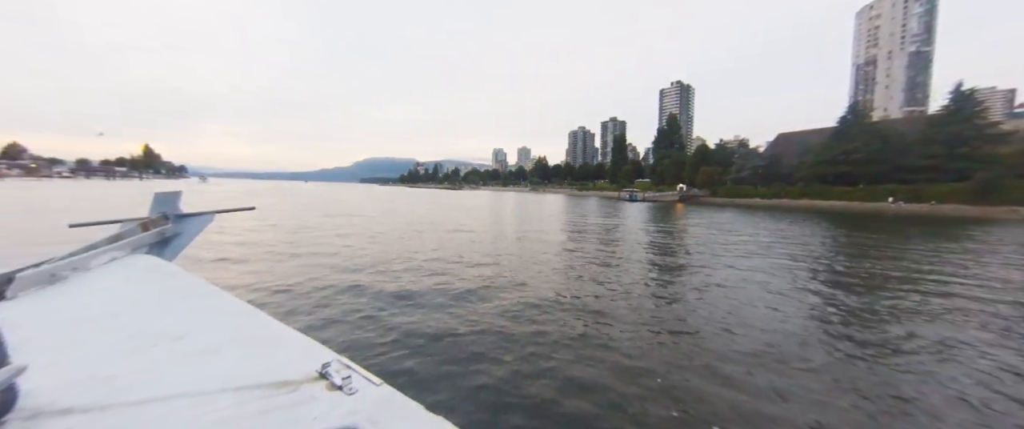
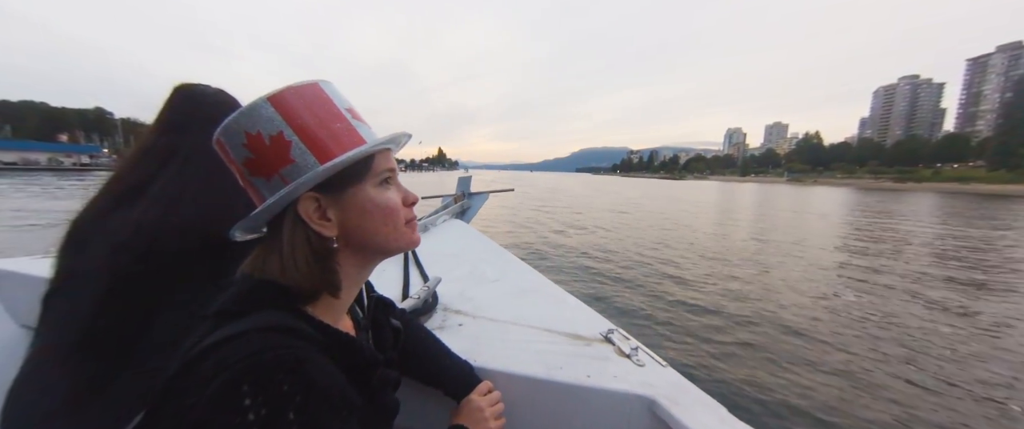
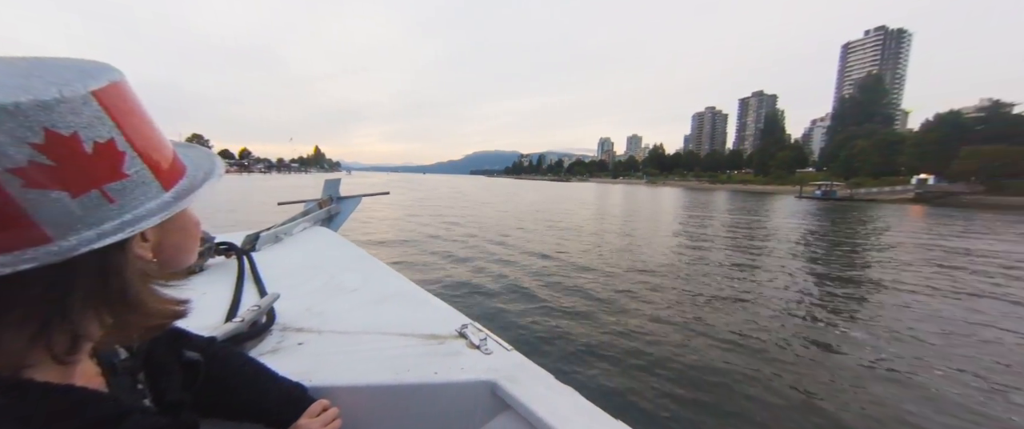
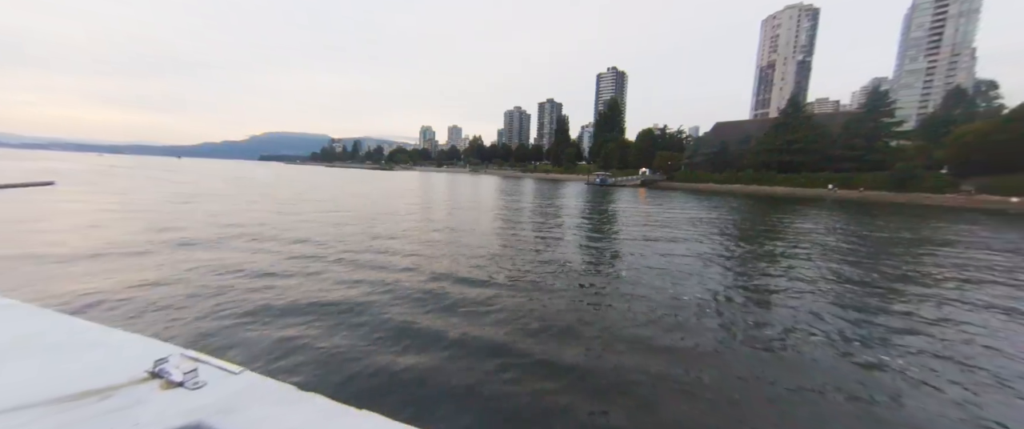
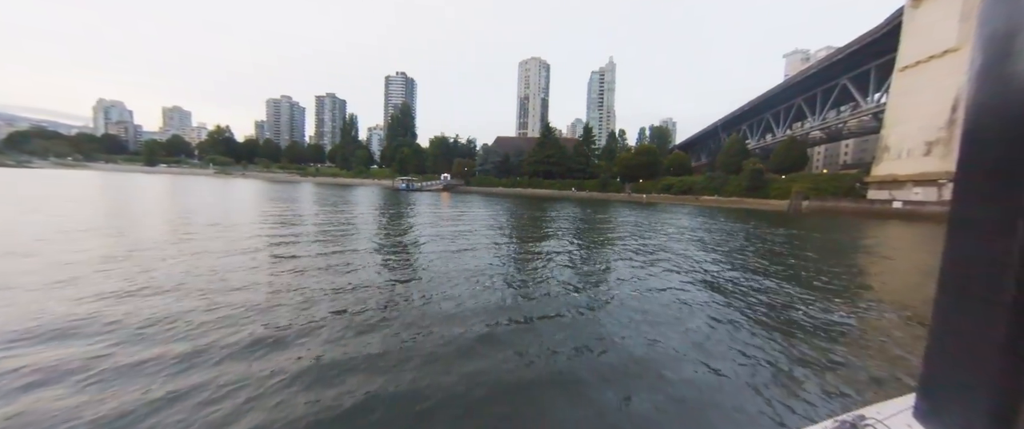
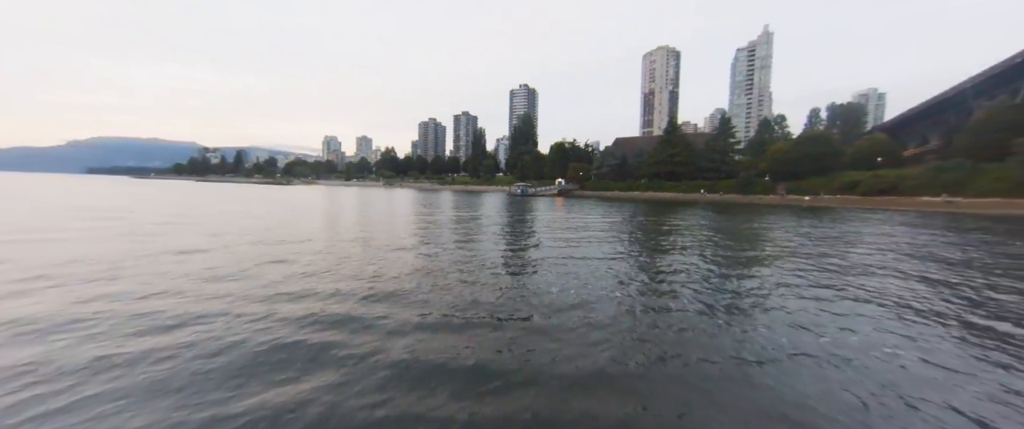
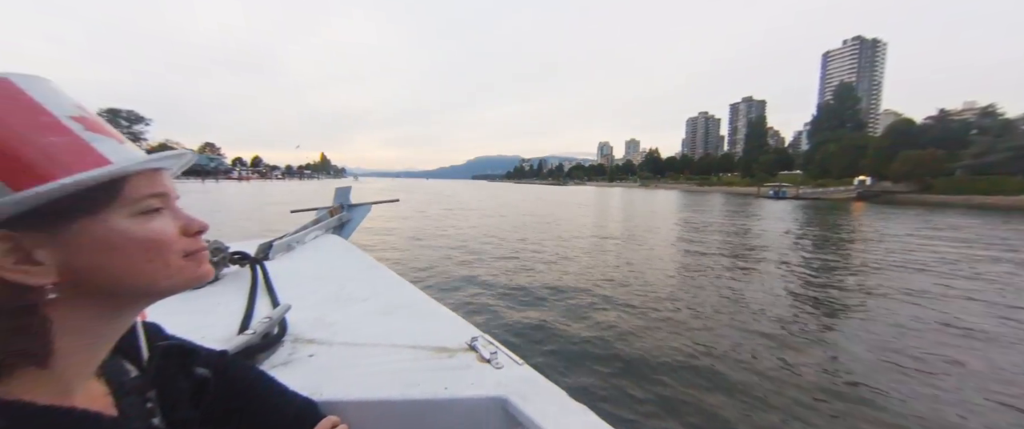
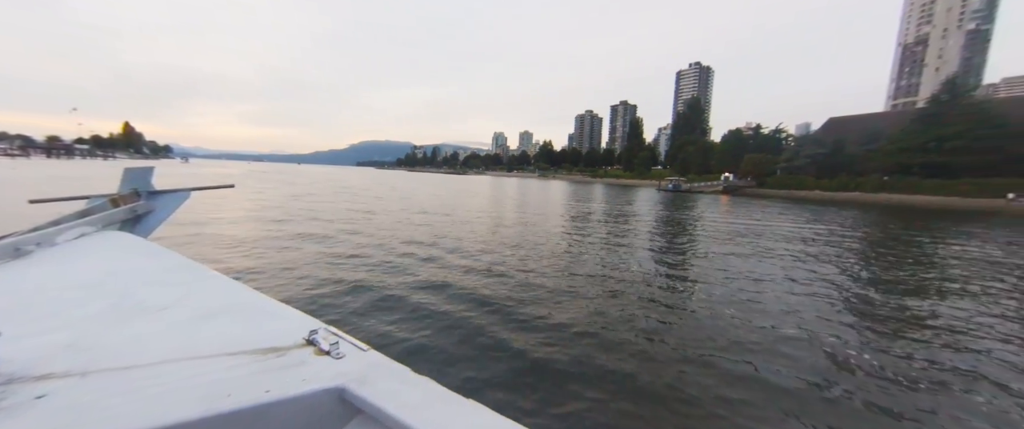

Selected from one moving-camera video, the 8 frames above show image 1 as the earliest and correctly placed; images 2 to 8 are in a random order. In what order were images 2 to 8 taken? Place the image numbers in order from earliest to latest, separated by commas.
7, 2, 3, 8, 4, 6, 5
